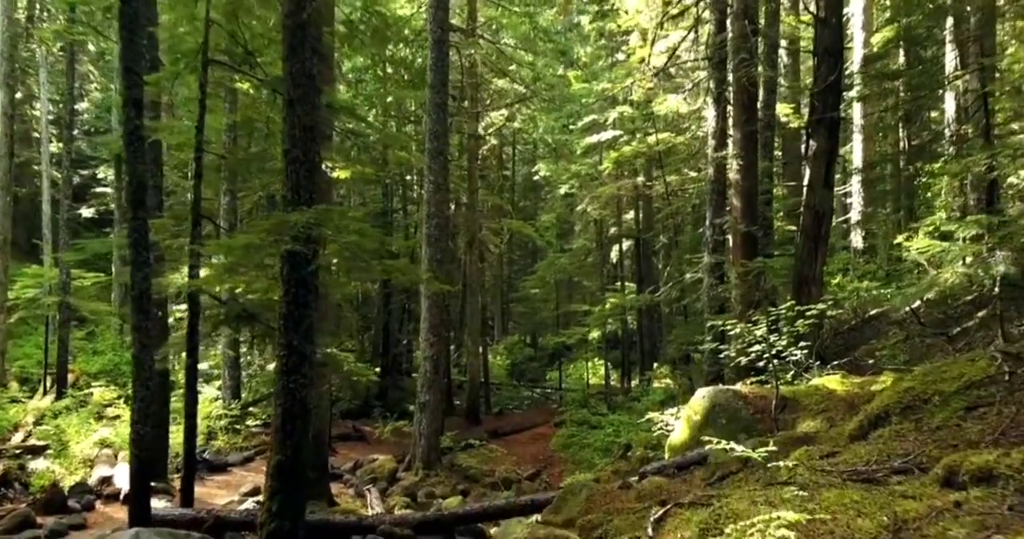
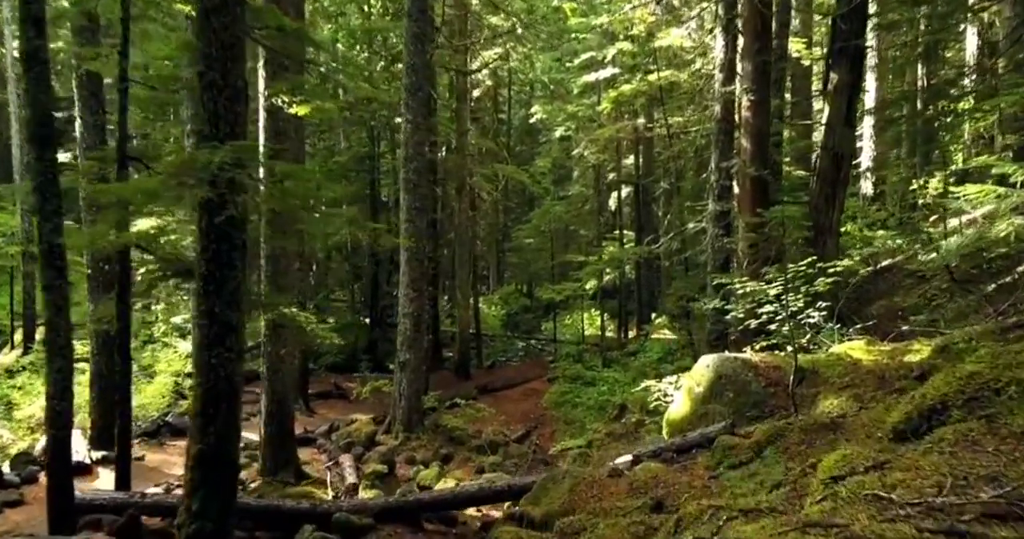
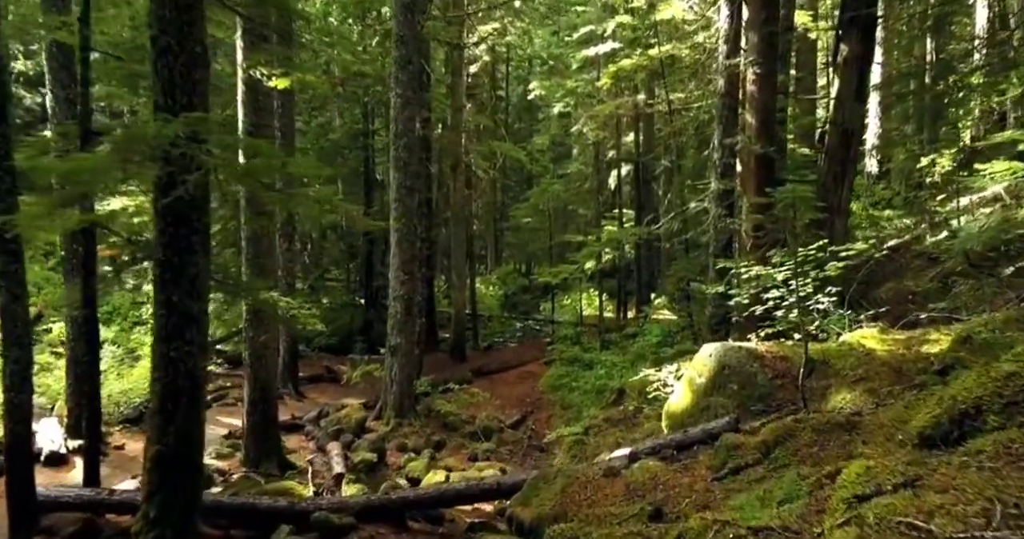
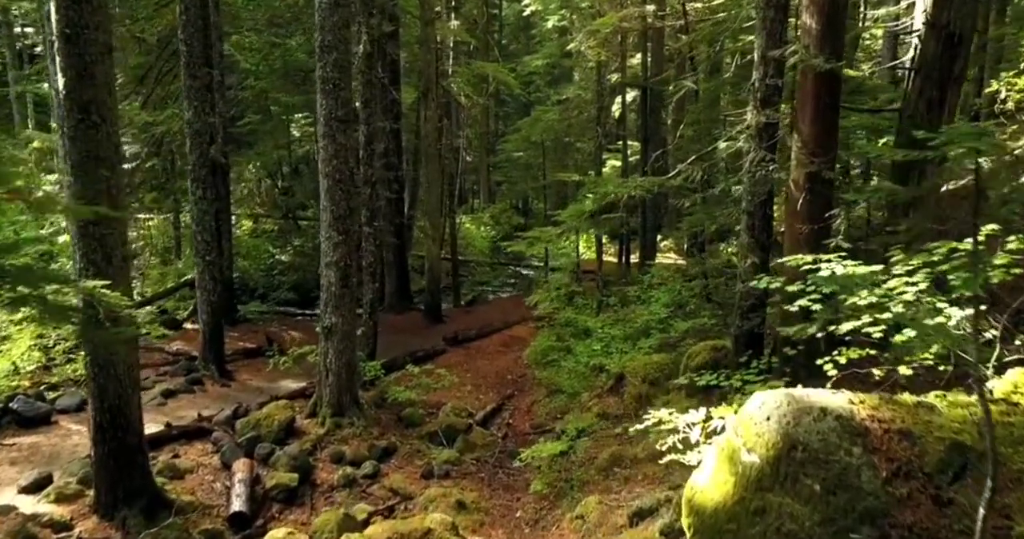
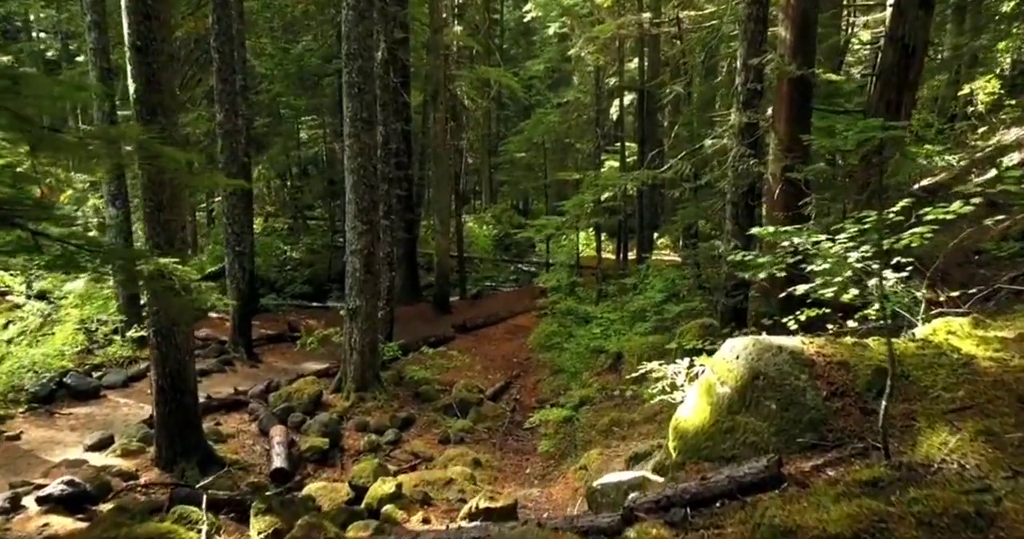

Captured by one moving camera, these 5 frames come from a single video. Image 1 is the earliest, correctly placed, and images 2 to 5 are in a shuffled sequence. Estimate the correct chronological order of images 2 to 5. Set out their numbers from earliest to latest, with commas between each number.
2, 3, 5, 4
